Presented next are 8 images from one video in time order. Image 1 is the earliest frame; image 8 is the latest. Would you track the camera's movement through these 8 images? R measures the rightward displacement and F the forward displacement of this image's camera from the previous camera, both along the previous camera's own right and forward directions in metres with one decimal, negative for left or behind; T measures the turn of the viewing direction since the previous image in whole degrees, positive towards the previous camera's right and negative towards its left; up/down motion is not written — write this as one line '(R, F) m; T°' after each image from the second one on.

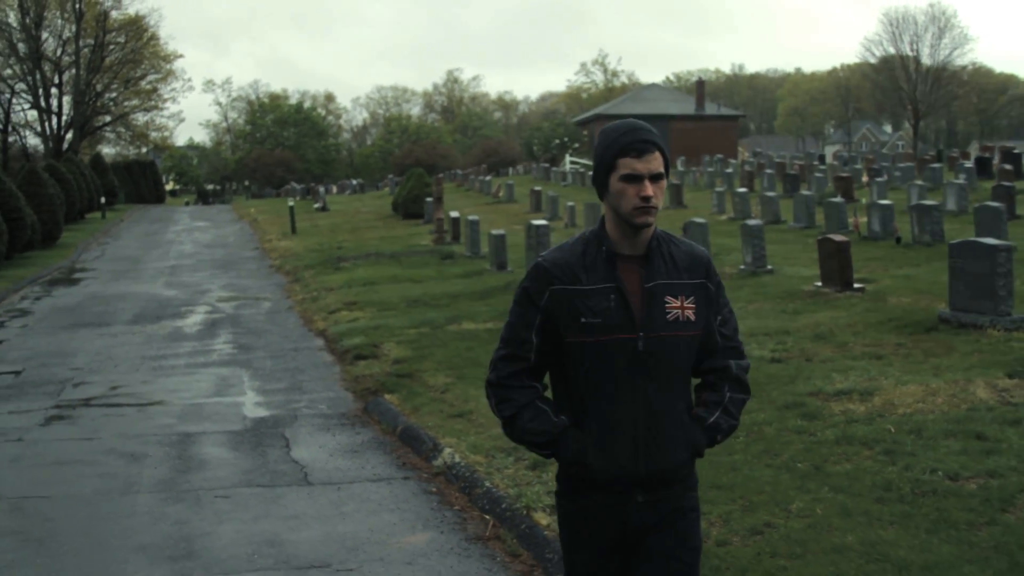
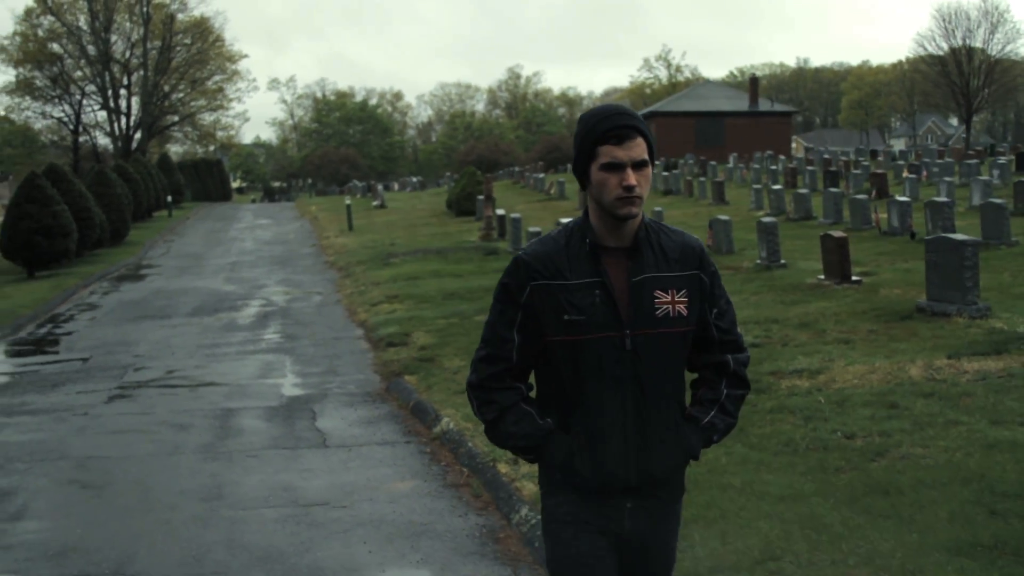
(+0.4, -1.4) m; -2°
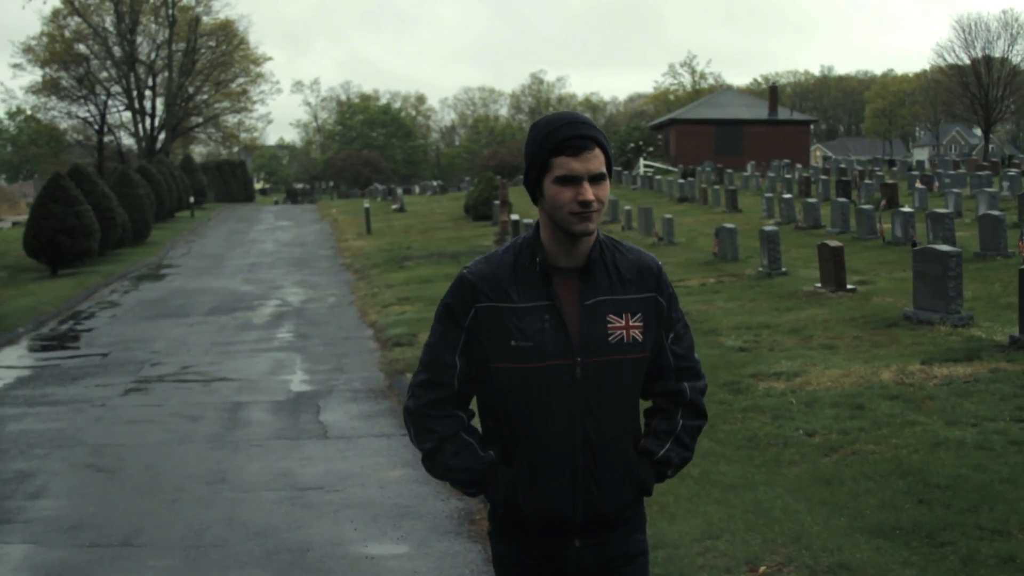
(+0.1, -0.6) m; -1°
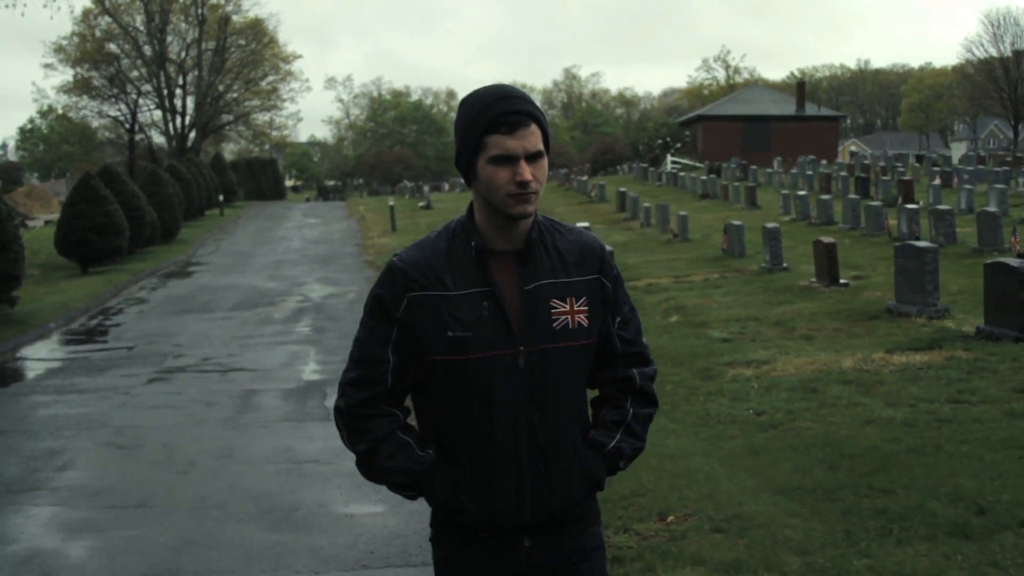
(+0.3, -0.9) m; -1°
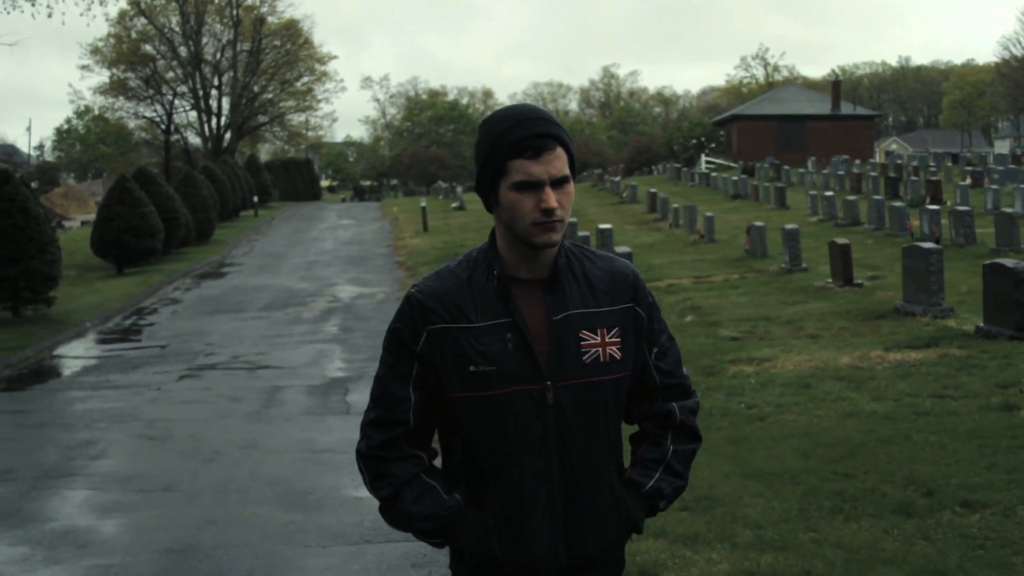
(+0.2, -0.6) m; -1°
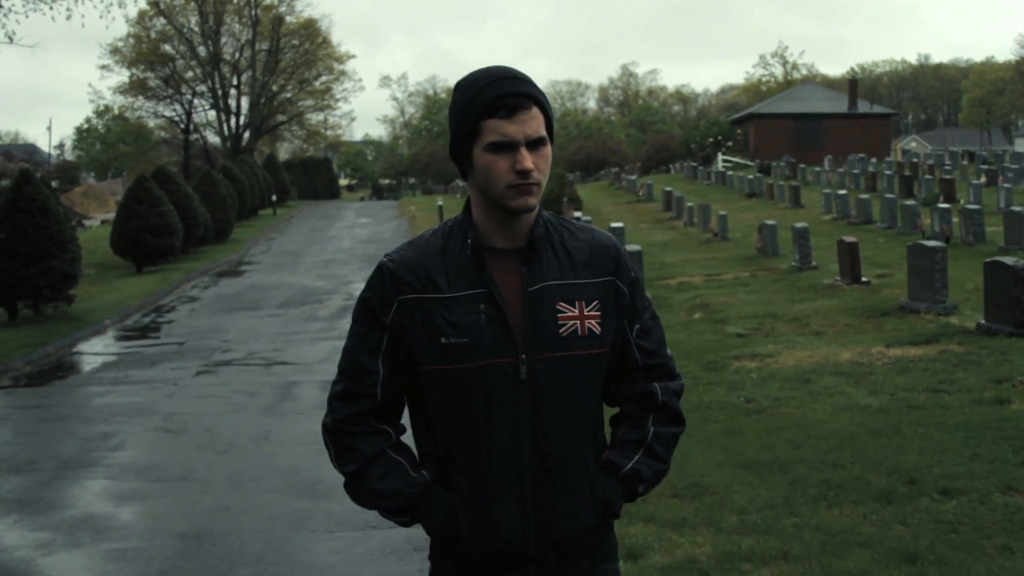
(+0.1, -0.3) m; -1°
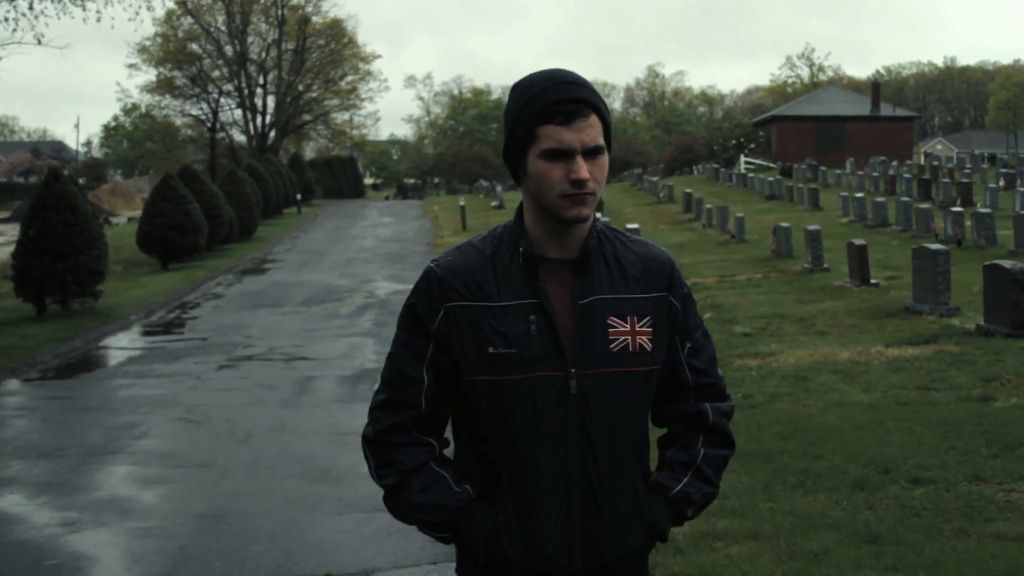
(+0.1, -0.4) m; -1°
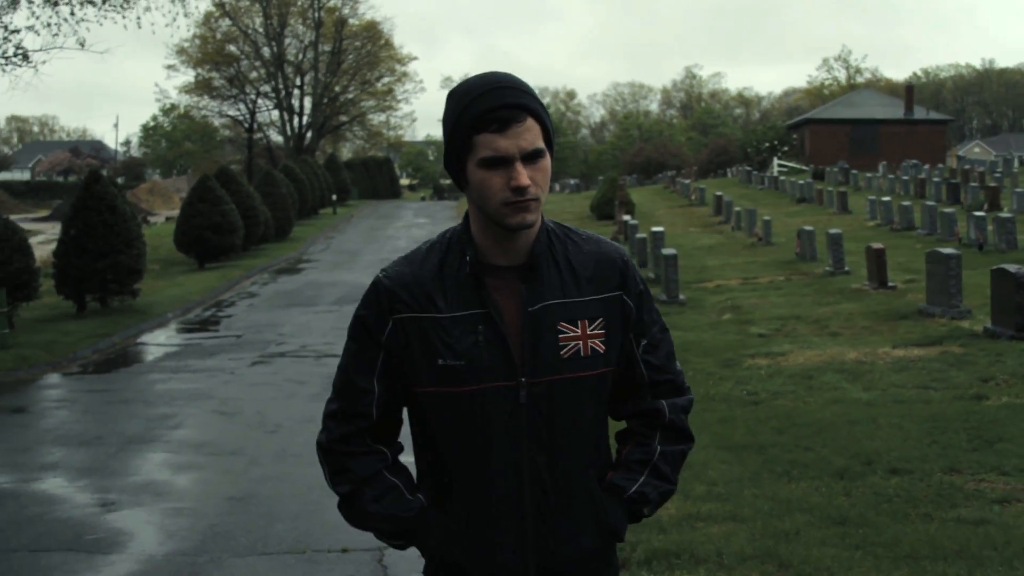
(+0.1, -0.5) m; -1°
